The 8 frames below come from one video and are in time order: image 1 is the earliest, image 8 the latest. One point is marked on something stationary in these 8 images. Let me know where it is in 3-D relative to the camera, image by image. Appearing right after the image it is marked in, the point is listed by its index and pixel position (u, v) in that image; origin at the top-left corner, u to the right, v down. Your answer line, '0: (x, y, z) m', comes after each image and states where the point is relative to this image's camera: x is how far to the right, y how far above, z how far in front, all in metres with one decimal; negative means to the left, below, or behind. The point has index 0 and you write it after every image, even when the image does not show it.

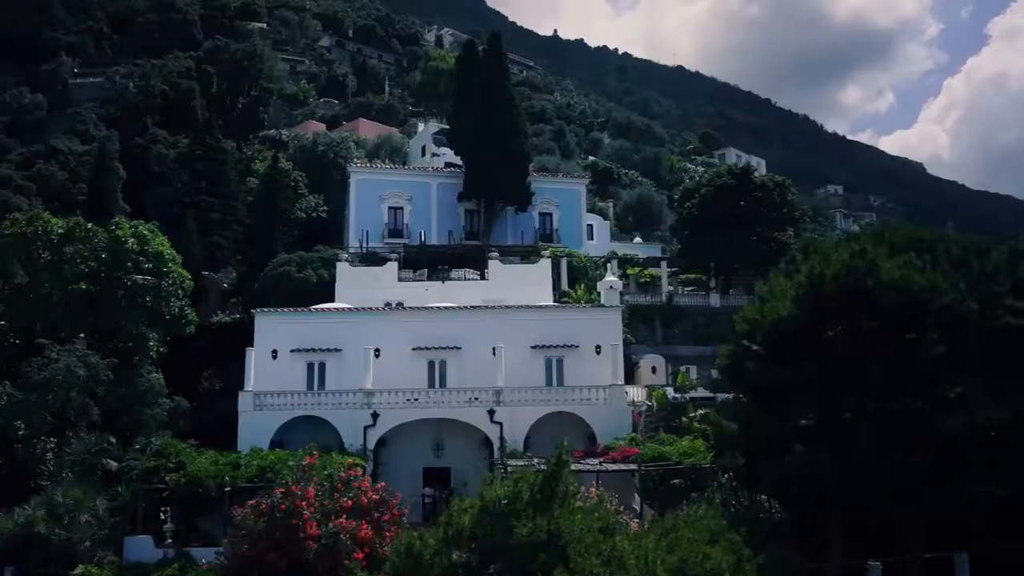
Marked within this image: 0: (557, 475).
0: (+0.8, -3.4, +19.4) m
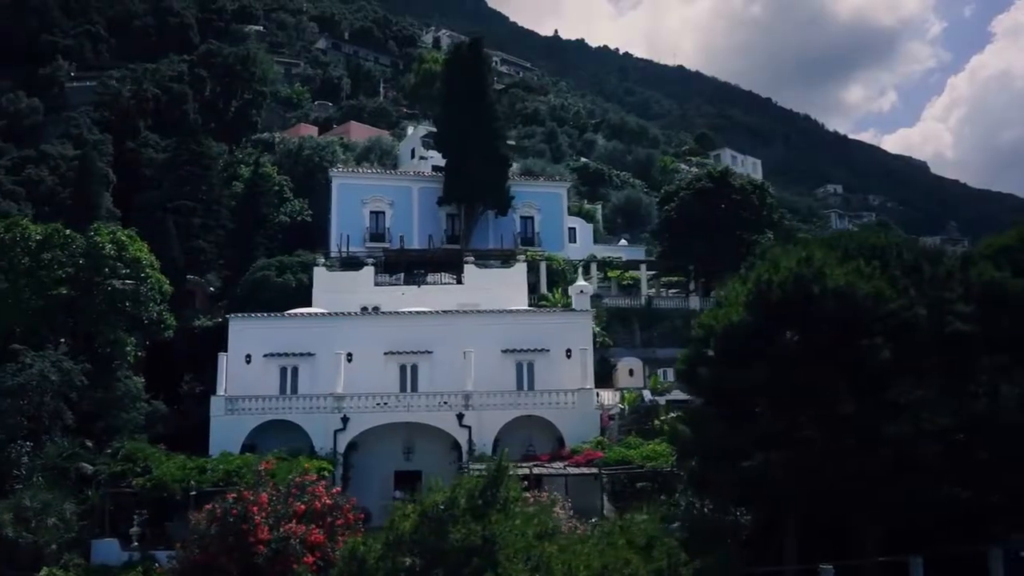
0: (-0.3, -3.6, +19.7) m
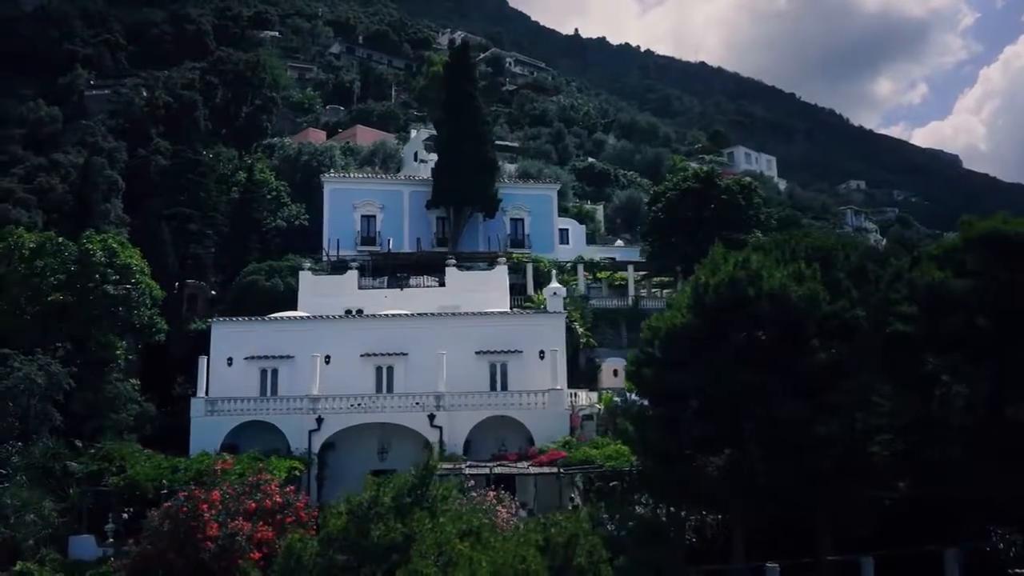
0: (-1.7, -3.8, +20.5) m
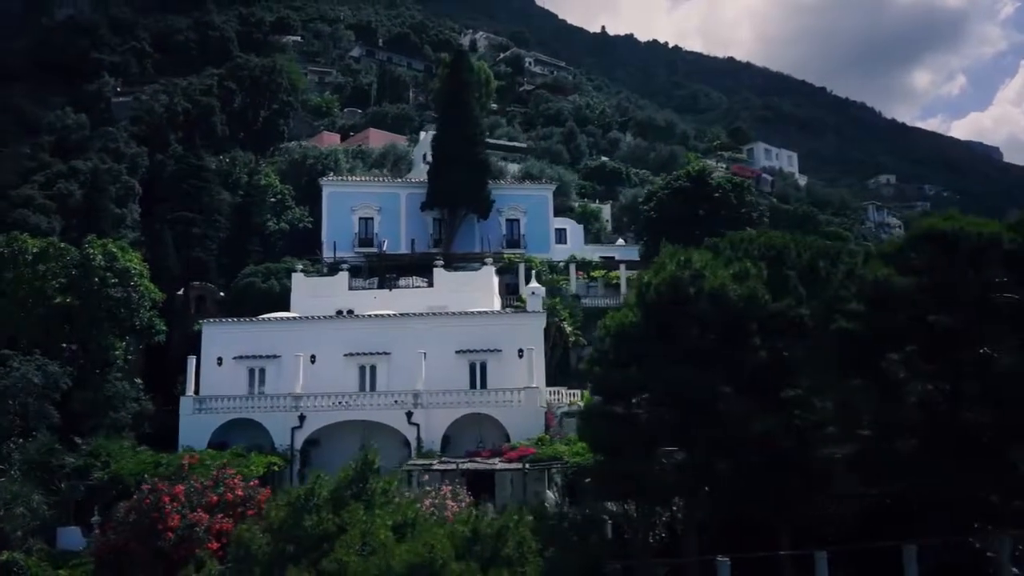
0: (-3.0, -3.8, +21.5) m
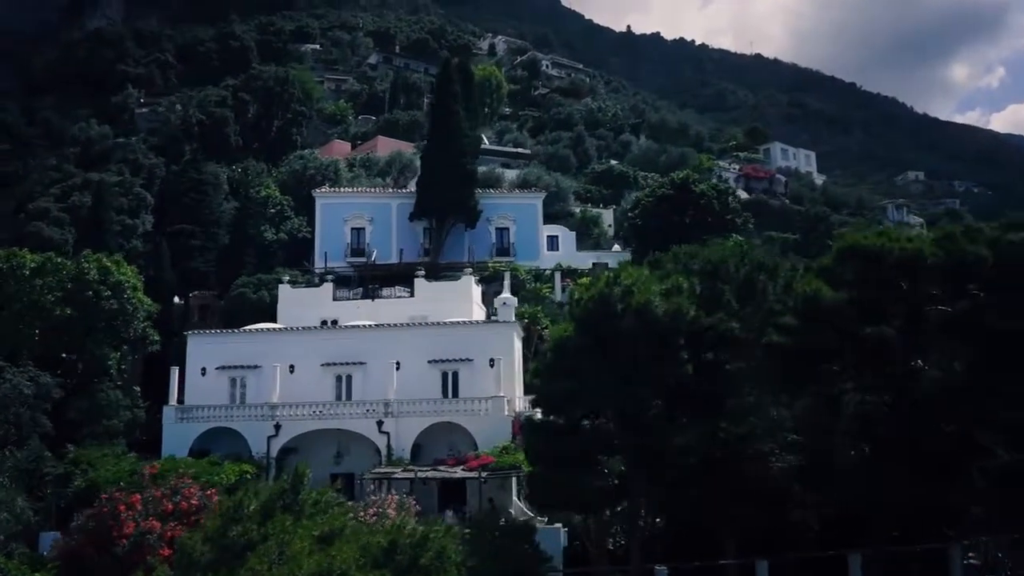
0: (-4.6, -4.3, +22.6) m
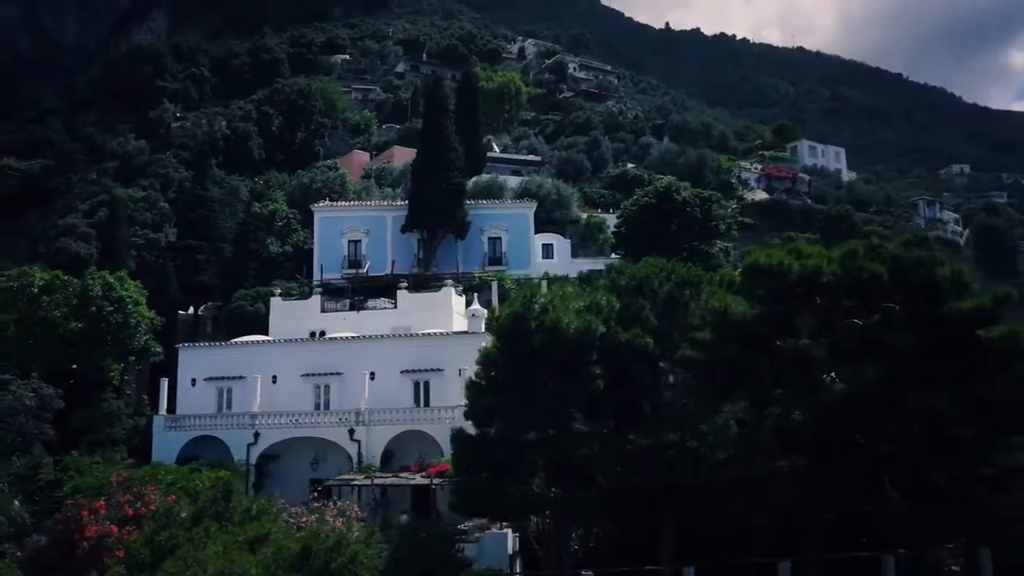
0: (-6.7, -4.9, +24.4) m
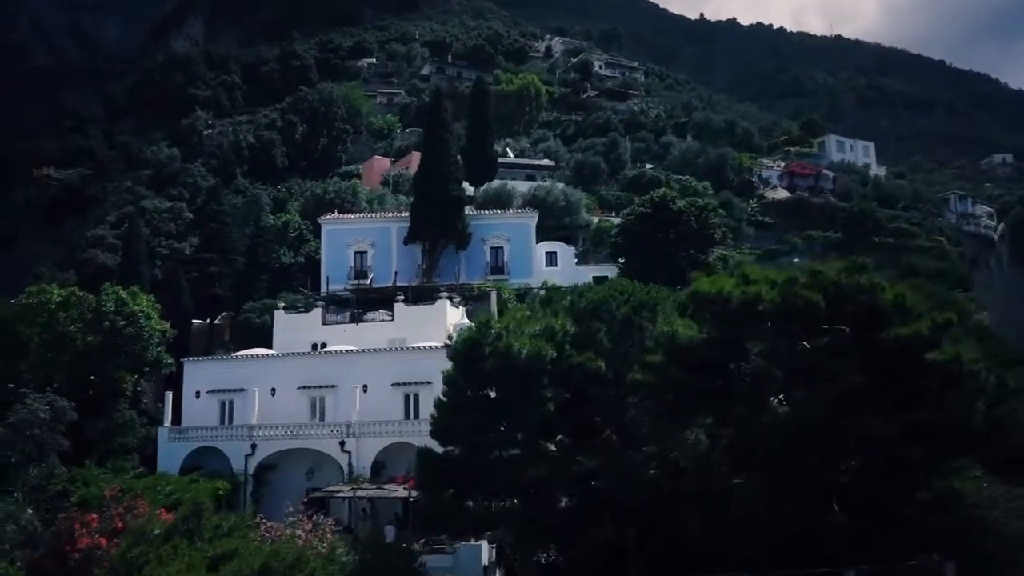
0: (-7.9, -5.7, +26.0) m
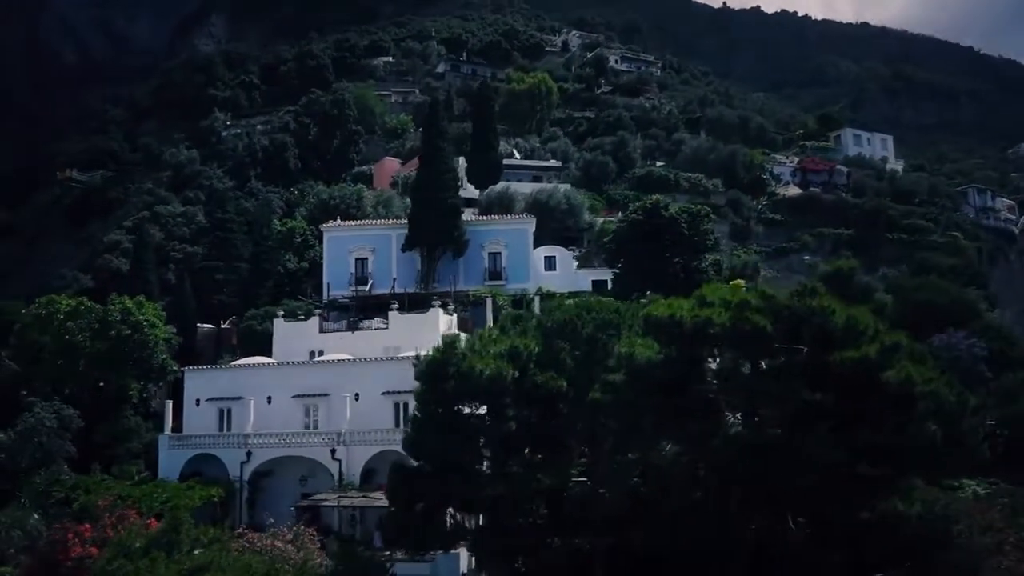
0: (-8.9, -6.3, +27.2) m
